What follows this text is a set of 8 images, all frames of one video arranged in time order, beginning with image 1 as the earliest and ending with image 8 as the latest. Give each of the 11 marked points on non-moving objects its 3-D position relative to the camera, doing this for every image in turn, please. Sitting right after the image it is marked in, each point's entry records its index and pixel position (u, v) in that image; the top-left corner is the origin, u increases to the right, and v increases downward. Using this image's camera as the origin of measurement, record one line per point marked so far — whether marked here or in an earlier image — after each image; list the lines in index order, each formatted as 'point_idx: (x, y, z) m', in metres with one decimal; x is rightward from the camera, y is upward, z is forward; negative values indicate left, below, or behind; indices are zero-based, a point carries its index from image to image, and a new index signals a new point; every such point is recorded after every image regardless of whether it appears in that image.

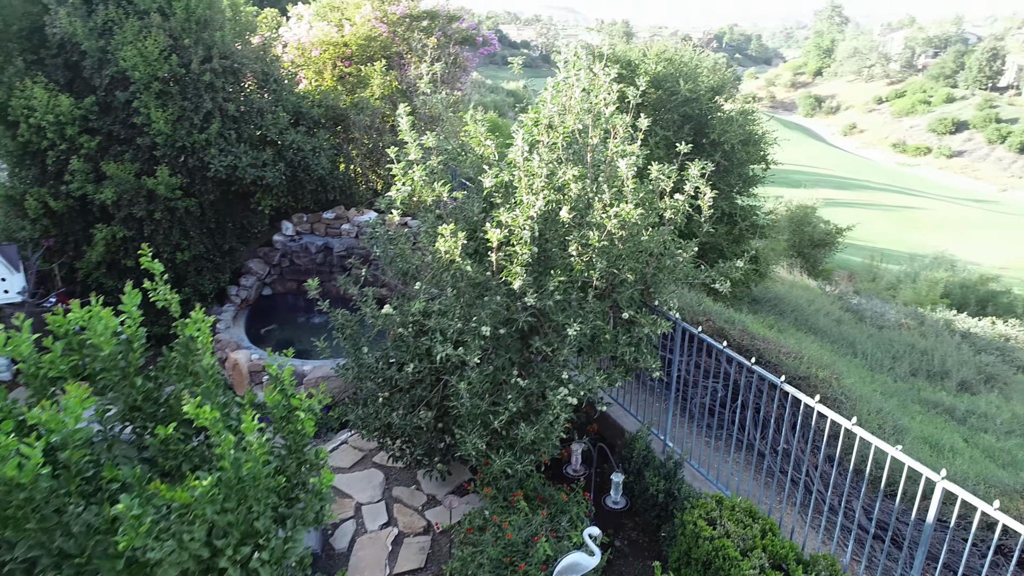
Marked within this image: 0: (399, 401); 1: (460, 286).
0: (-0.5, -0.5, +3.4) m
1: (-0.2, 0.0, +3.1) m
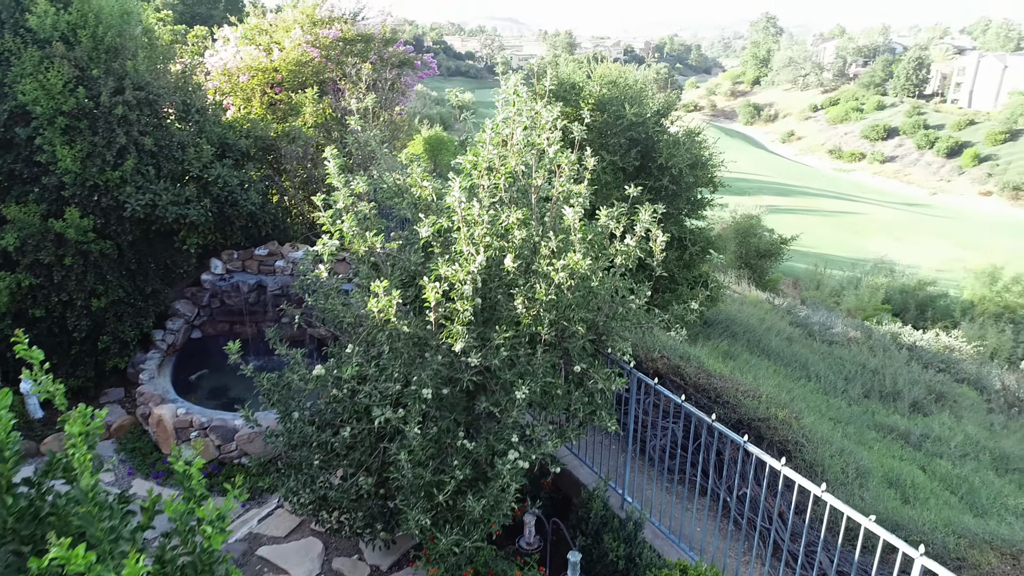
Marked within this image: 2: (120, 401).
0: (-0.8, -0.8, +3.1) m
1: (-0.5, -0.2, +2.9) m
2: (-2.7, -0.8, +4.9) m
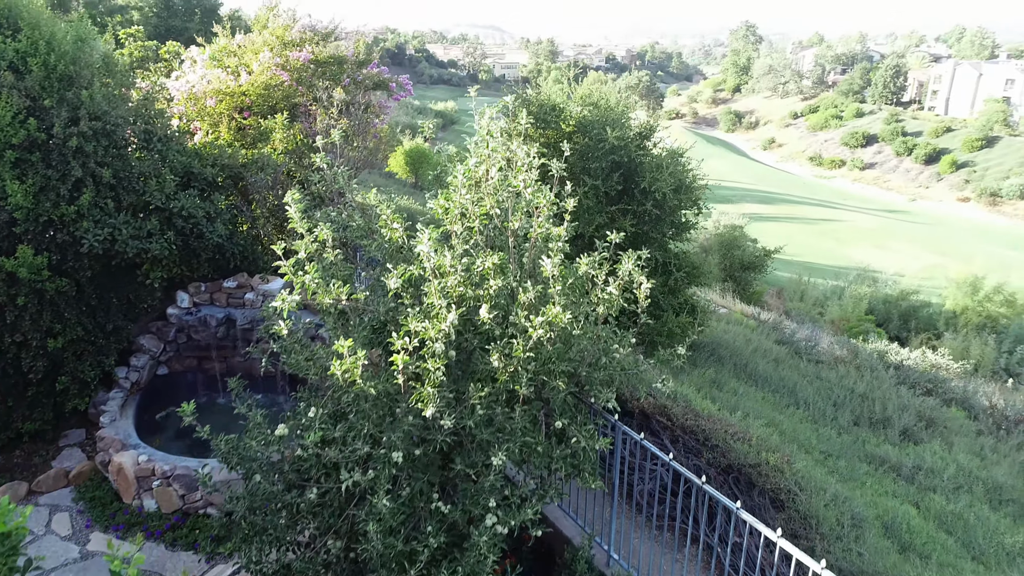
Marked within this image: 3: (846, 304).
0: (-0.9, -1.0, +2.9) m
1: (-0.5, -0.4, +2.7) m
2: (-2.8, -1.0, +4.7) m
3: (+8.5, -0.4, +18.2) m
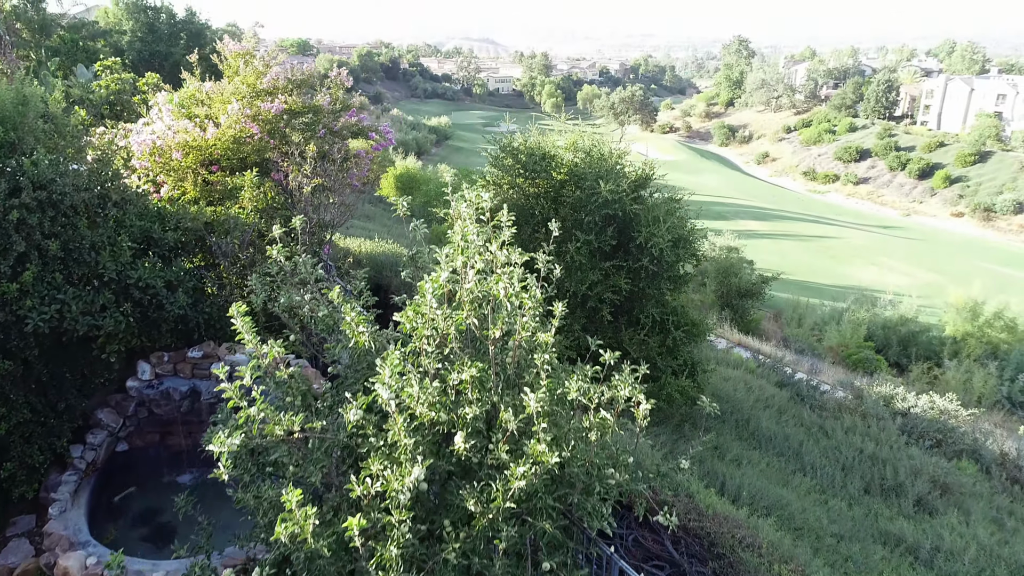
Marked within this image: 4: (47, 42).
0: (-0.9, -1.4, +2.6) m
1: (-0.6, -0.8, +2.3) m
2: (-2.9, -1.5, +4.3) m
3: (+8.3, -1.0, +17.9) m
4: (-9.3, +4.9, +14.4) m
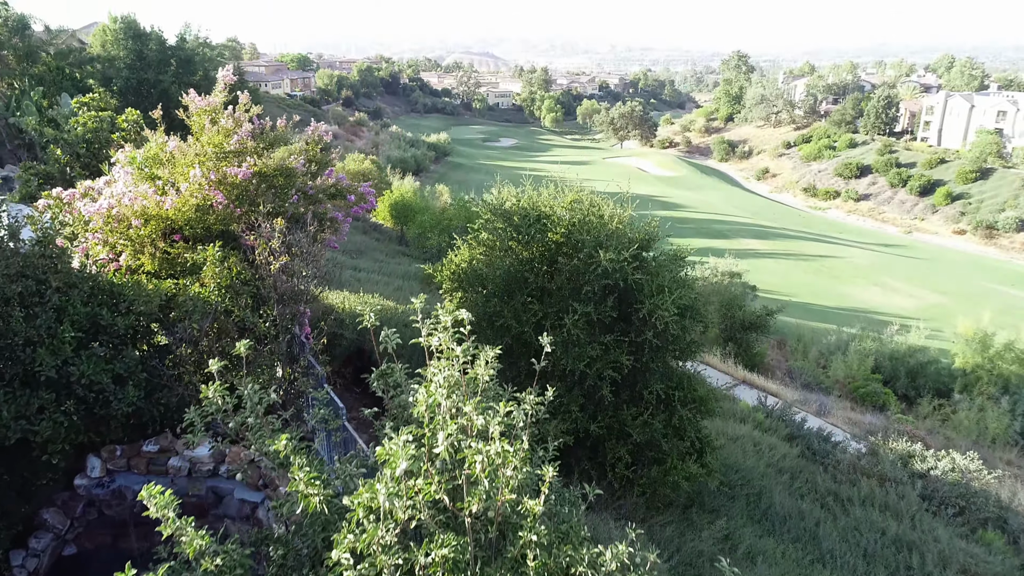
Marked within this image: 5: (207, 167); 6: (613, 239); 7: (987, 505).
0: (-1.0, -1.9, +2.1) m
1: (-0.7, -1.3, +1.8) m
2: (-2.9, -2.0, +3.8) m
3: (+8.2, -1.7, +17.4) m
4: (-9.4, +4.3, +14.0) m
5: (-2.0, +0.8, +4.9) m
6: (+0.7, +0.3, +5.1) m
7: (+4.7, -2.1, +7.1) m
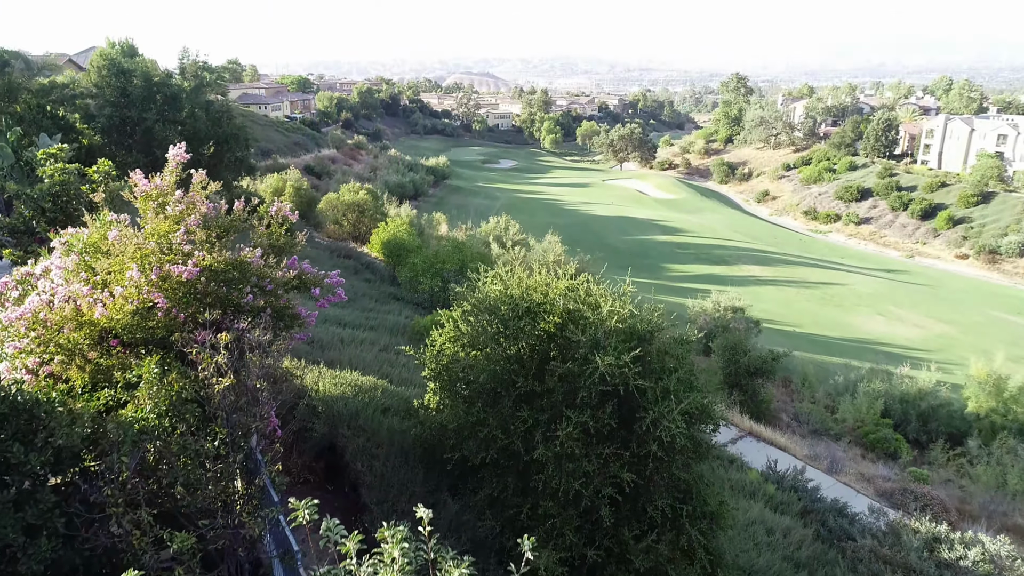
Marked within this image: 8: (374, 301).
0: (-1.1, -2.5, +1.4) m
1: (-0.8, -1.9, +1.2) m
2: (-3.0, -2.6, +3.2) m
3: (+8.1, -2.7, +16.8) m
4: (-9.4, +3.4, +13.6) m
5: (-2.1, +0.2, +4.3) m
6: (+0.6, -0.3, +4.5) m
7: (+4.6, -2.8, +6.4) m
8: (-2.5, -0.2, +13.2) m
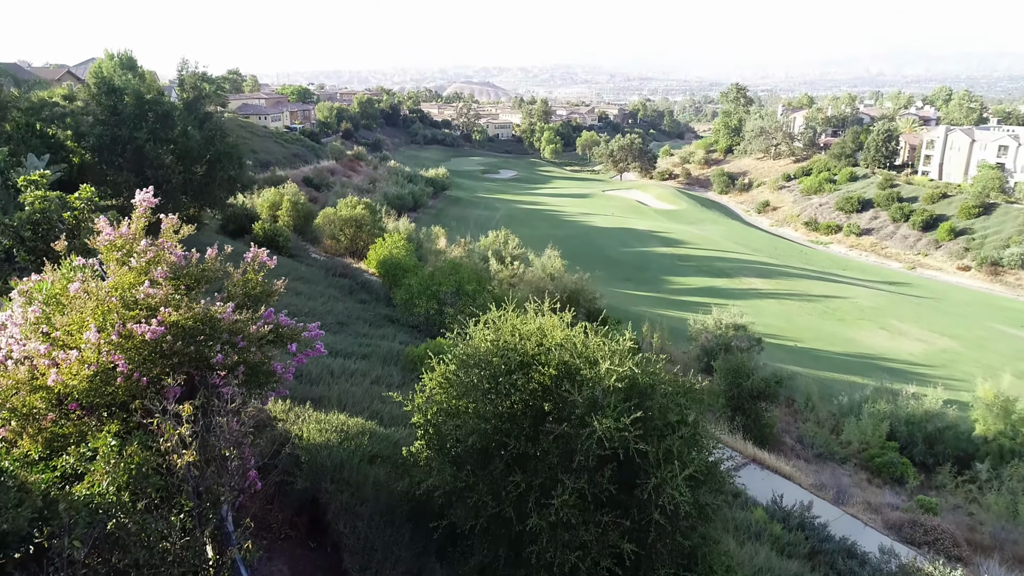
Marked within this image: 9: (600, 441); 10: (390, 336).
0: (-1.1, -2.7, +1.1) m
1: (-0.8, -2.2, +0.9) m
2: (-3.1, -2.9, +2.8) m
3: (+8.1, -3.2, +16.5) m
4: (-9.5, +3.0, +13.3) m
5: (-2.2, -0.1, +4.0) m
6: (+0.6, -0.6, +4.2) m
7: (+4.5, -3.2, +6.1) m
8: (-2.6, -0.7, +12.9) m
9: (+0.5, -0.9, +4.1) m
10: (-2.1, -0.8, +12.3) m
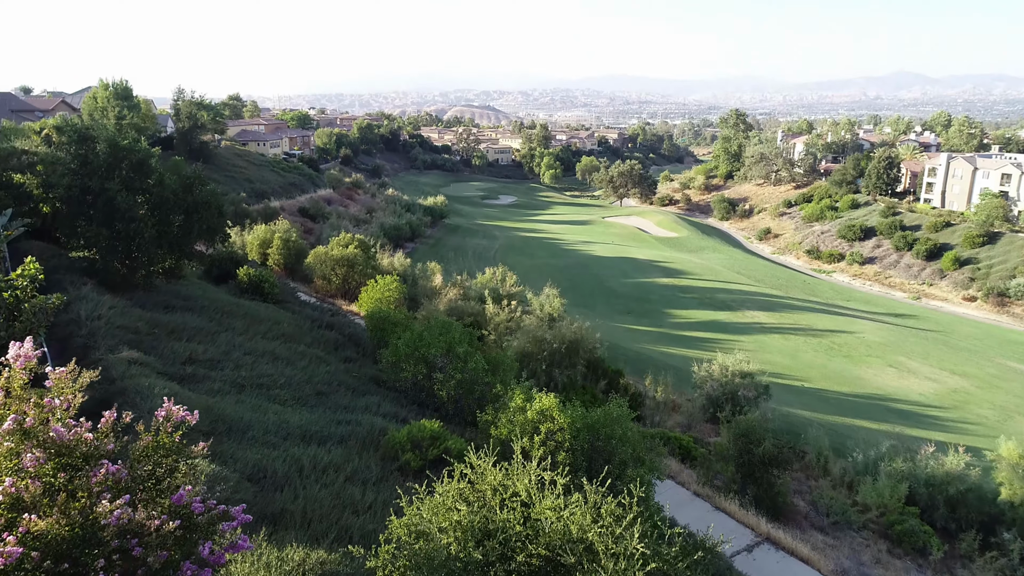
0: (-1.2, -3.4, +0.1) m
1: (-0.9, -2.9, -0.1) m
2: (-3.2, -3.6, +1.9) m
3: (+8.0, -4.3, +15.5) m
4: (-9.6, +1.9, +12.5) m
5: (-2.3, -0.9, +3.1) m
6: (+0.5, -1.4, +3.3) m
7: (+4.4, -4.0, +5.1) m
8: (-2.7, -1.7, +12.0) m
9: (+0.4, -1.7, +3.2) m
10: (-2.2, -1.9, +11.4) m
